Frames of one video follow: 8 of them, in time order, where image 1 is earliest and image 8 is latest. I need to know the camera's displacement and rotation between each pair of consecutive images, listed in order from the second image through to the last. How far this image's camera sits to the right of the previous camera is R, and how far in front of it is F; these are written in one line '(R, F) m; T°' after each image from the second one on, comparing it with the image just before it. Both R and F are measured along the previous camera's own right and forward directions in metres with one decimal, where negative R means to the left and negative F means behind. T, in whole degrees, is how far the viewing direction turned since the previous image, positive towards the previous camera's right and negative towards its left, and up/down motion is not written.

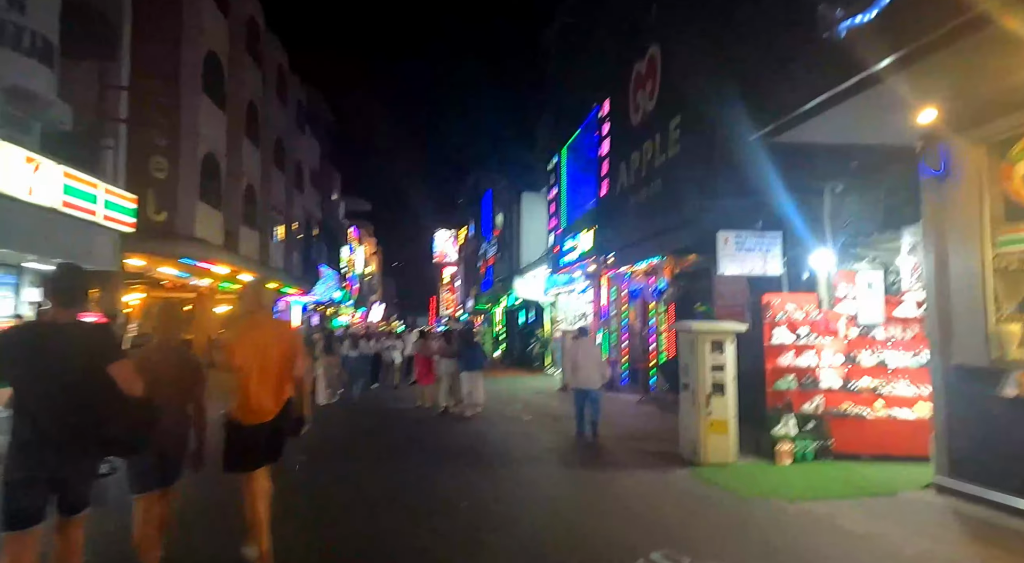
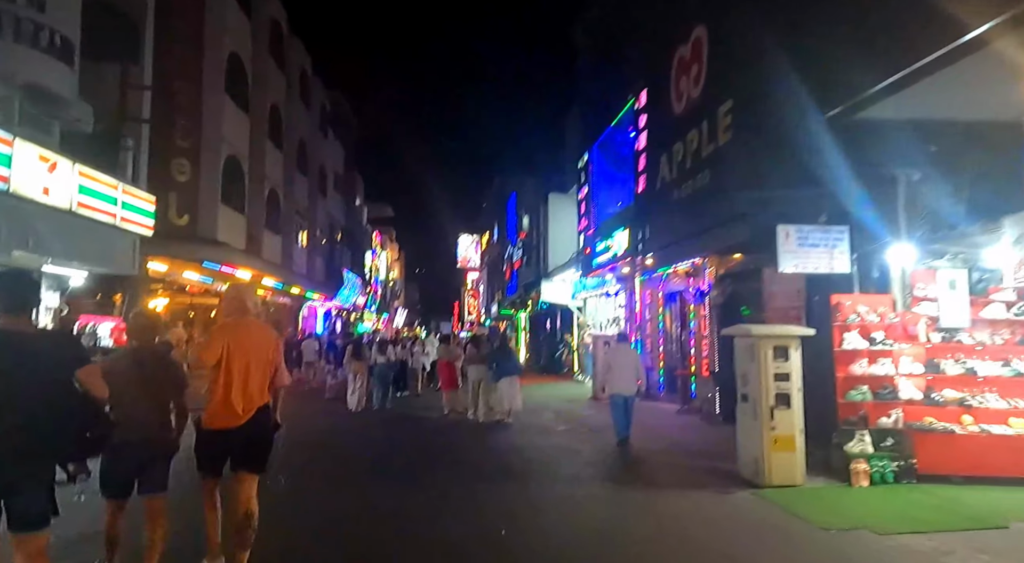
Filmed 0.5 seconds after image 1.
(-0.2, +0.8) m; -2°
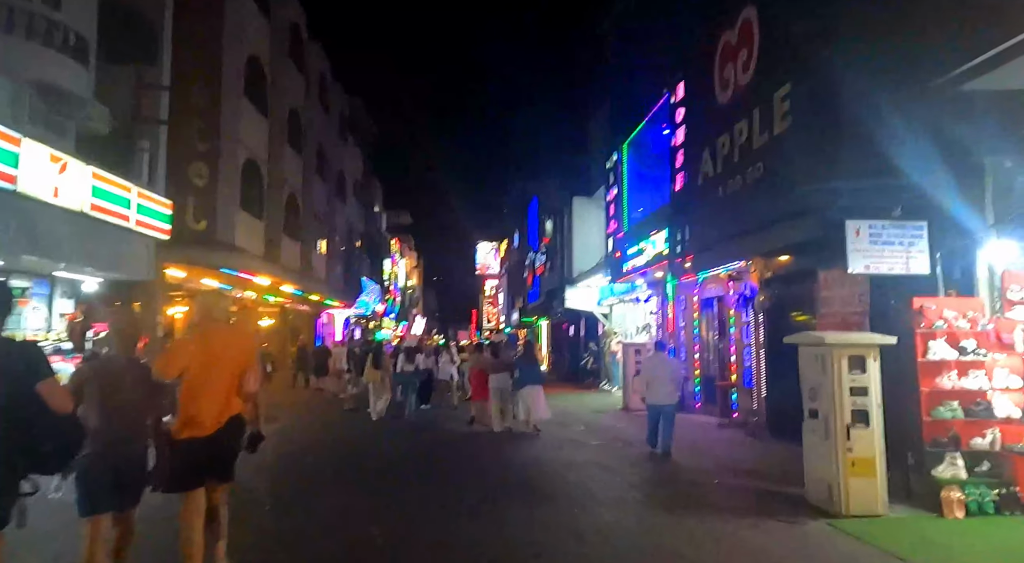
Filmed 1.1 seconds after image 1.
(-0.2, +0.8) m; -1°
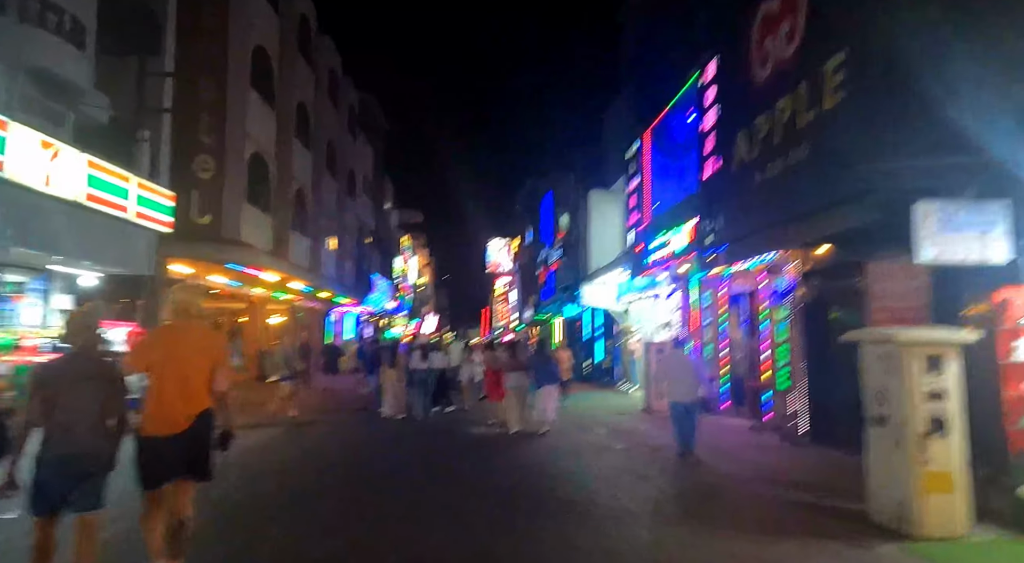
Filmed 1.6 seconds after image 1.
(-0.1, +0.8) m; -1°
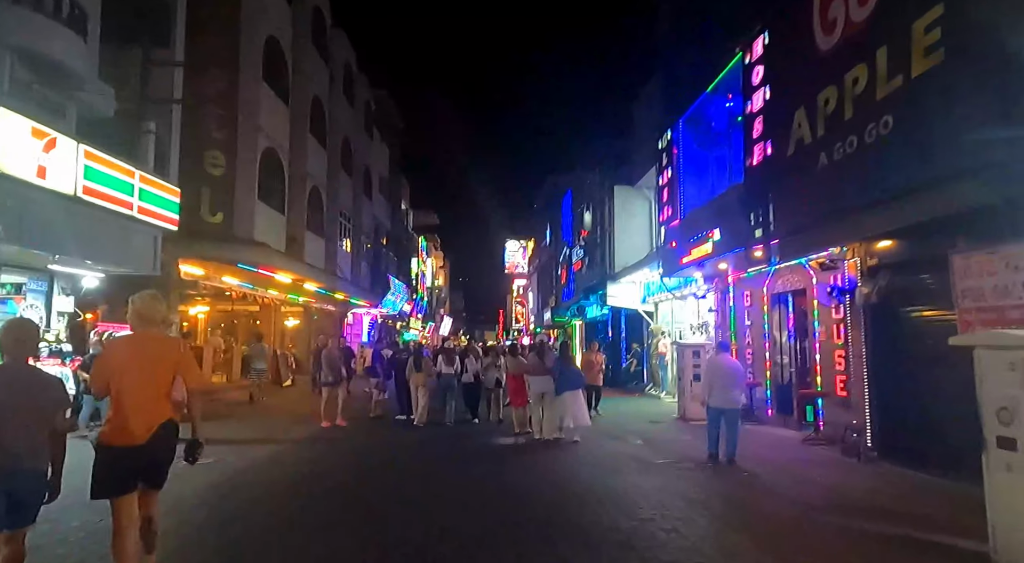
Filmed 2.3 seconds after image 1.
(-0.2, +1.0) m; -1°
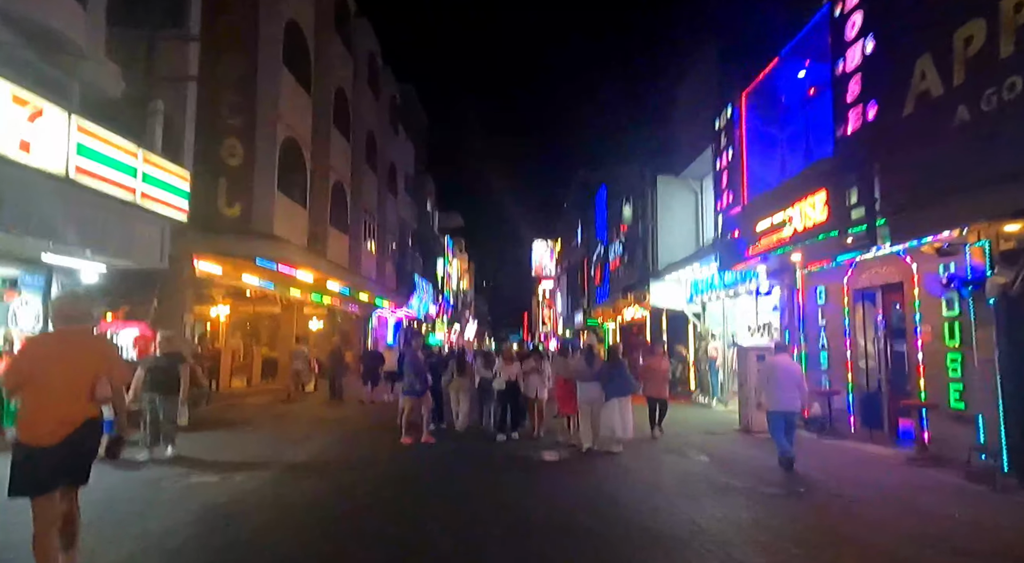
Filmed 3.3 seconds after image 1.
(-0.4, +1.6) m; -2°
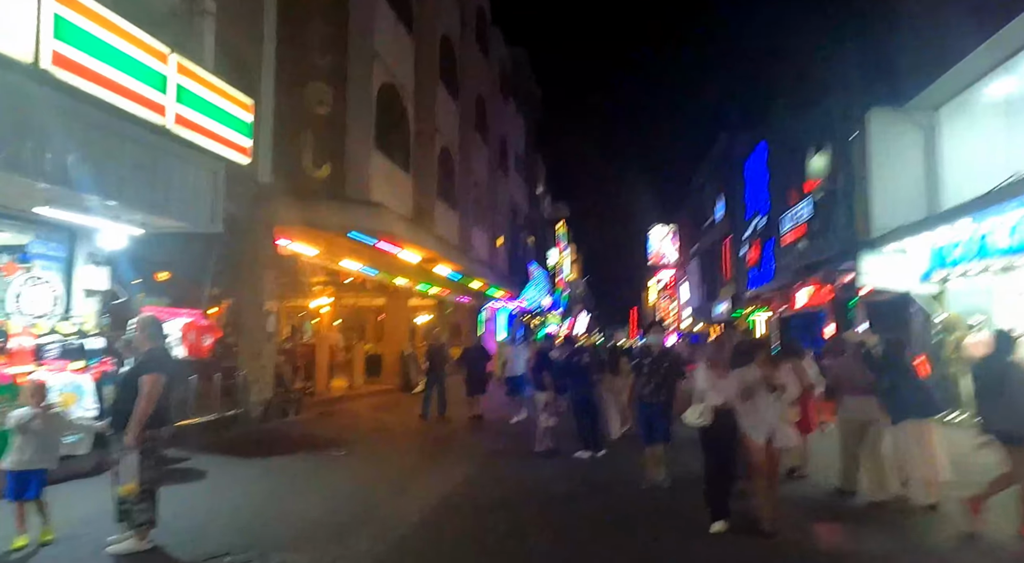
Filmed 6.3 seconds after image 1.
(-1.4, +4.6) m; -8°
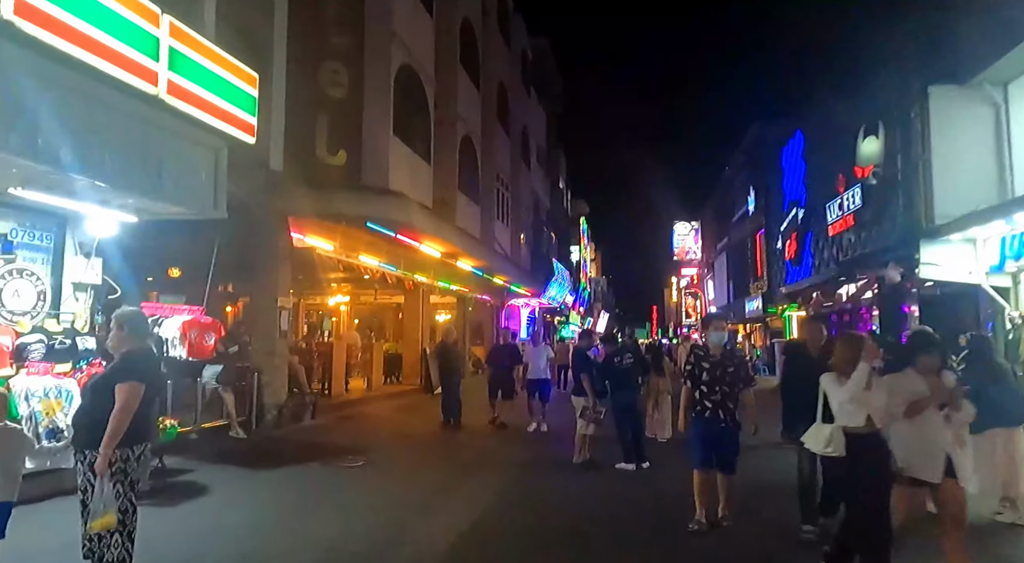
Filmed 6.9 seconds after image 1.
(-0.3, +1.1) m; -1°
